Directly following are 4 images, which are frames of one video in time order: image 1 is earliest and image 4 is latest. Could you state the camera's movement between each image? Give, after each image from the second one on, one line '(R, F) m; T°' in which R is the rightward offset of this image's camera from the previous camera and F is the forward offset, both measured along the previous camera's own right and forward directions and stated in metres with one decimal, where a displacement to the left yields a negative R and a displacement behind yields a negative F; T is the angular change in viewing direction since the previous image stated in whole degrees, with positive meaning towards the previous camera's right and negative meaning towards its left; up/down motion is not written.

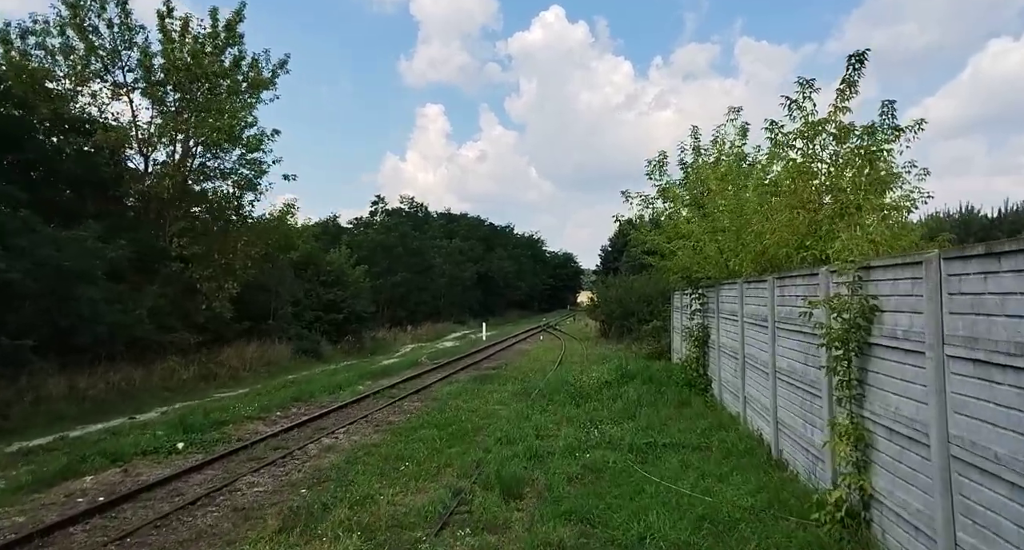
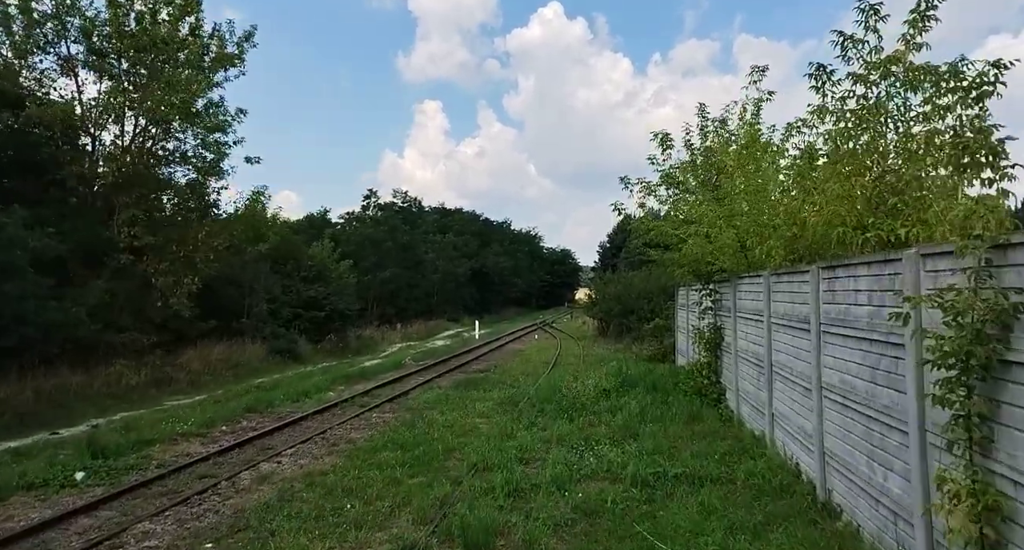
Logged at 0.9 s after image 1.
(+0.2, +1.7) m; 0°
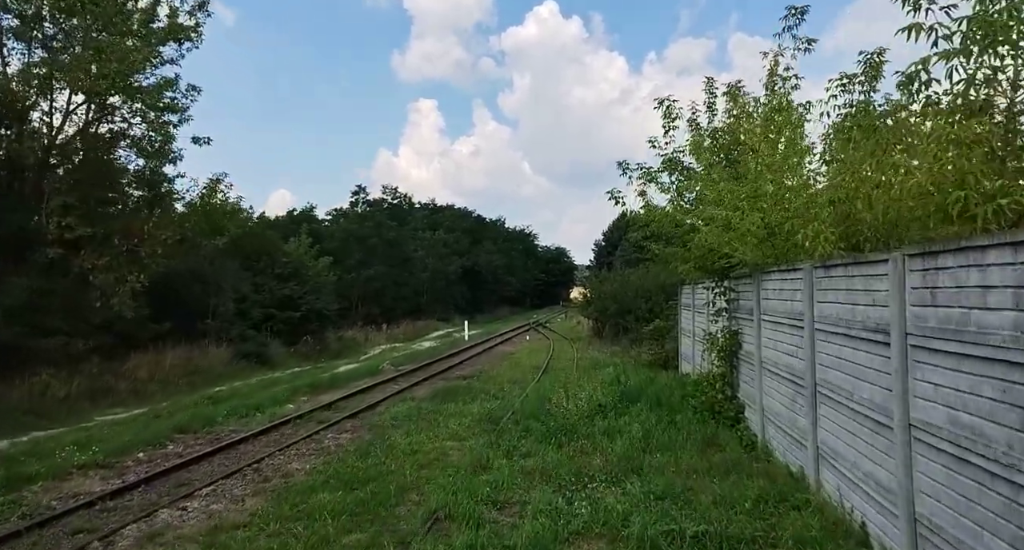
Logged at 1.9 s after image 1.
(+0.2, +1.8) m; 0°
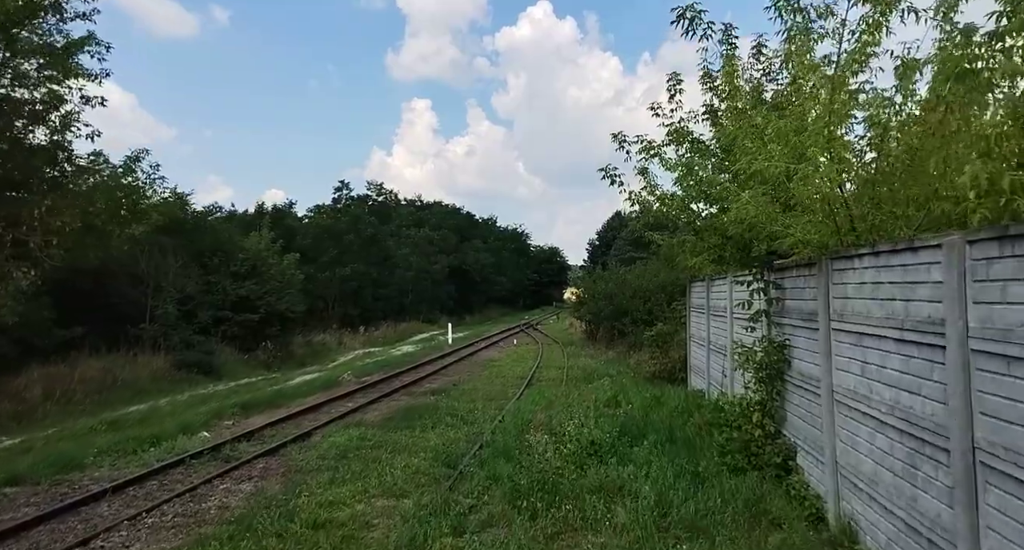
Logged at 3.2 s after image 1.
(+0.4, +2.7) m; 0°
